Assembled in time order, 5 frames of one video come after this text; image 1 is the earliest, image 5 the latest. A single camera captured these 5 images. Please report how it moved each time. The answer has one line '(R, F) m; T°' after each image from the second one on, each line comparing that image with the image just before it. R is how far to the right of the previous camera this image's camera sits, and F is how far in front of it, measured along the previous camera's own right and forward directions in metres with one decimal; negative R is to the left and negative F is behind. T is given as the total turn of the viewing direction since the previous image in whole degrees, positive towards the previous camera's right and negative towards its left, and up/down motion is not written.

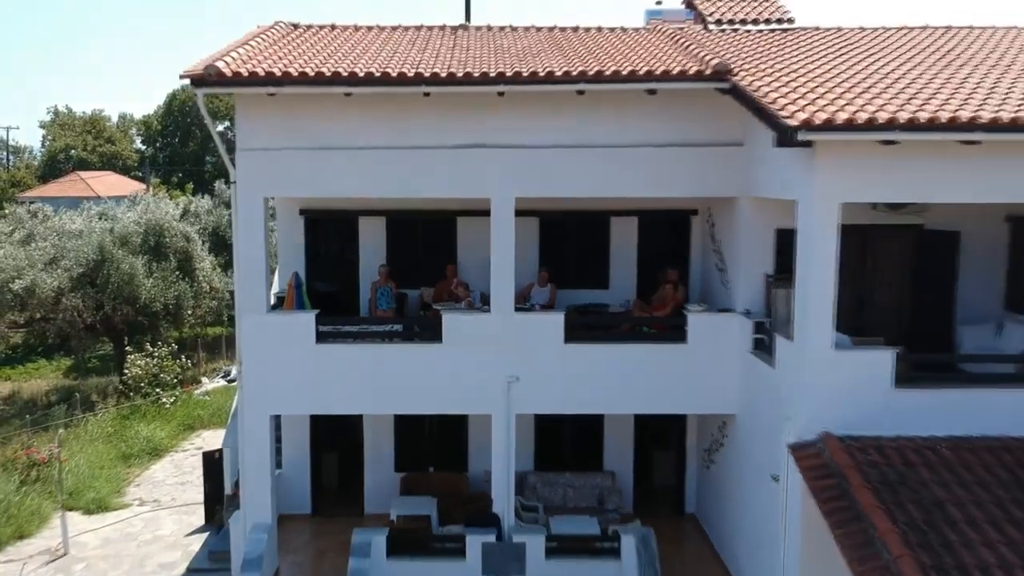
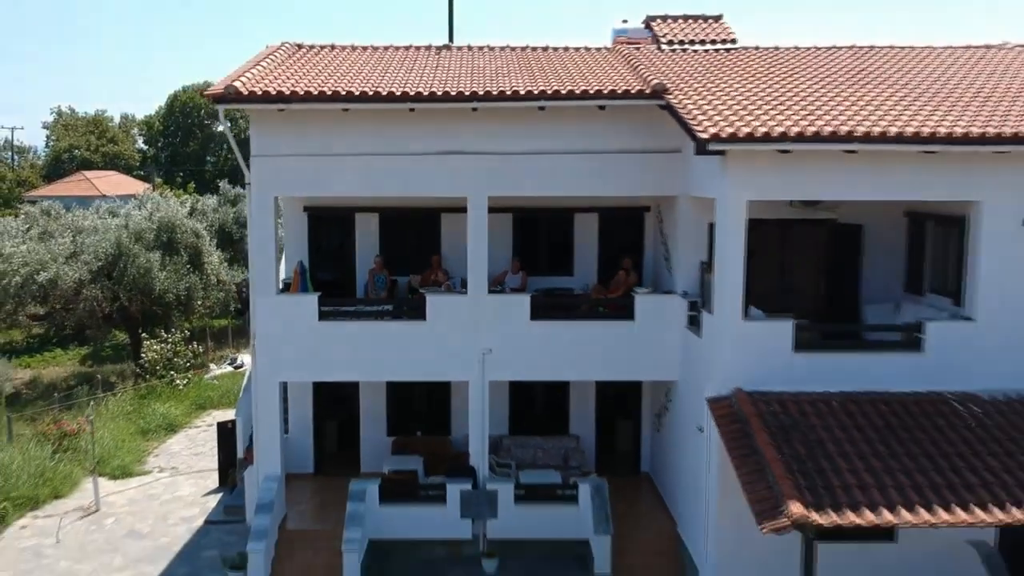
(+0.4, -2.1) m; 0°
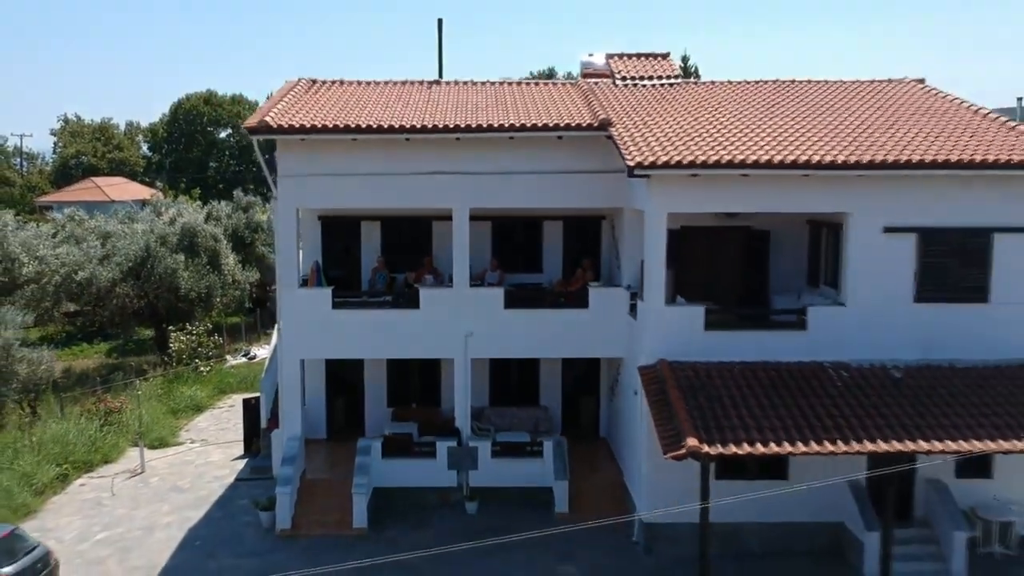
(+0.4, -3.3) m; 0°
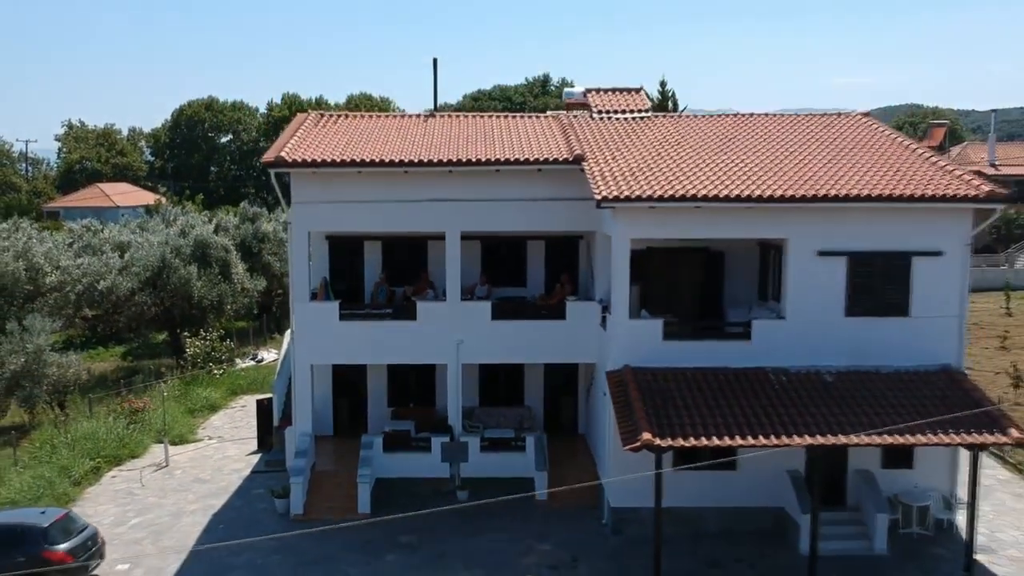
(+0.2, -2.3) m; 0°
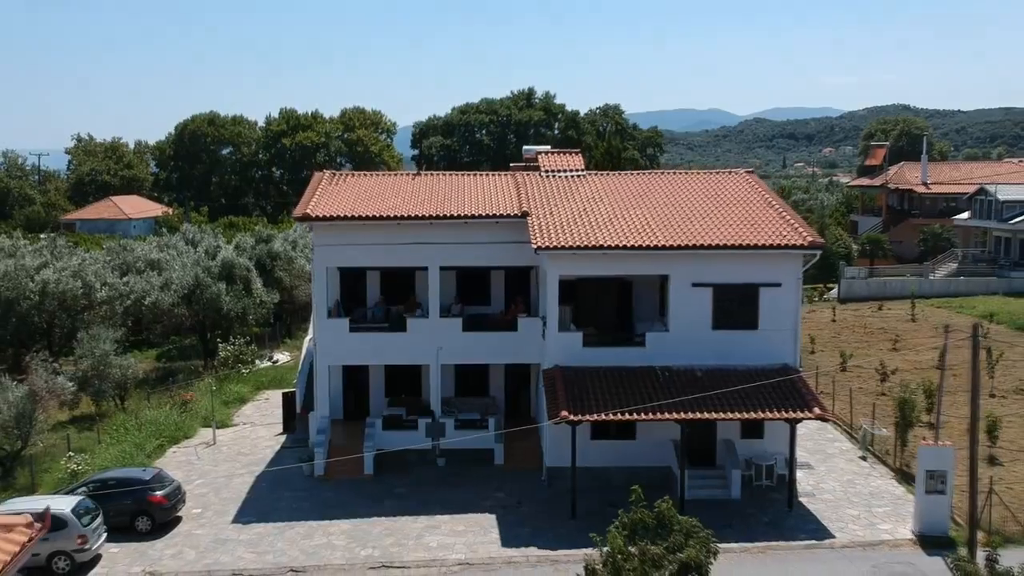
(+0.7, -6.9) m; +1°
